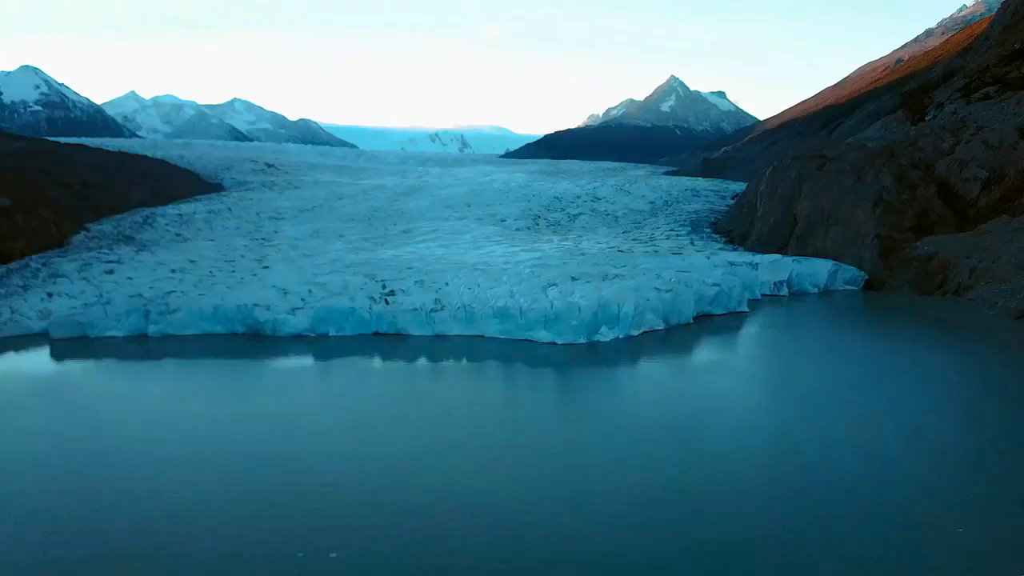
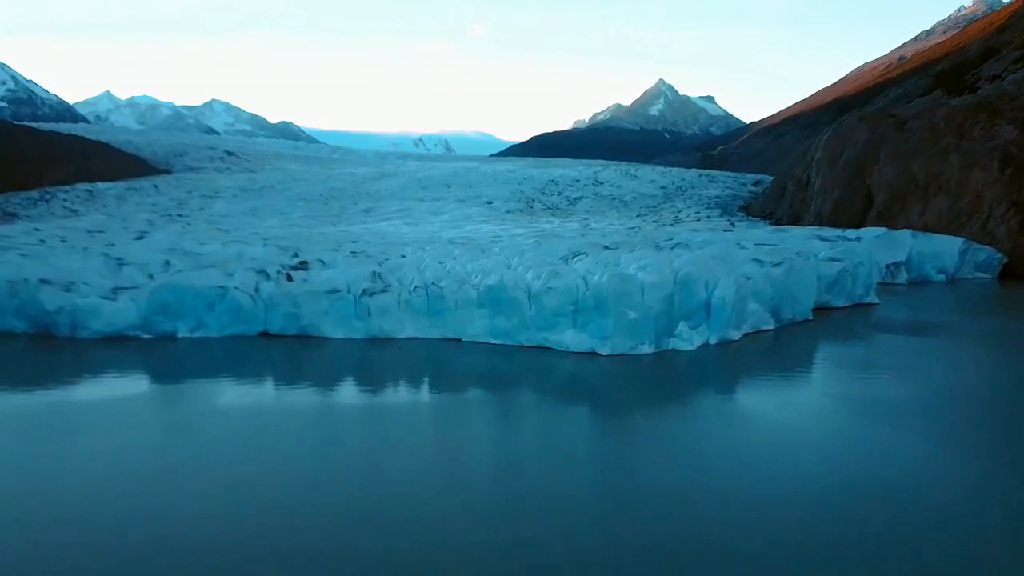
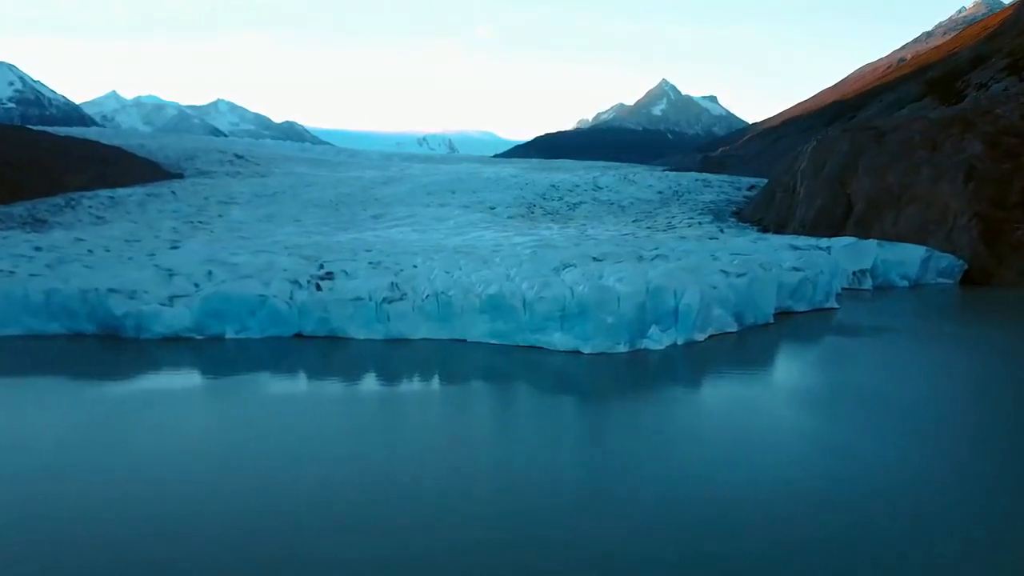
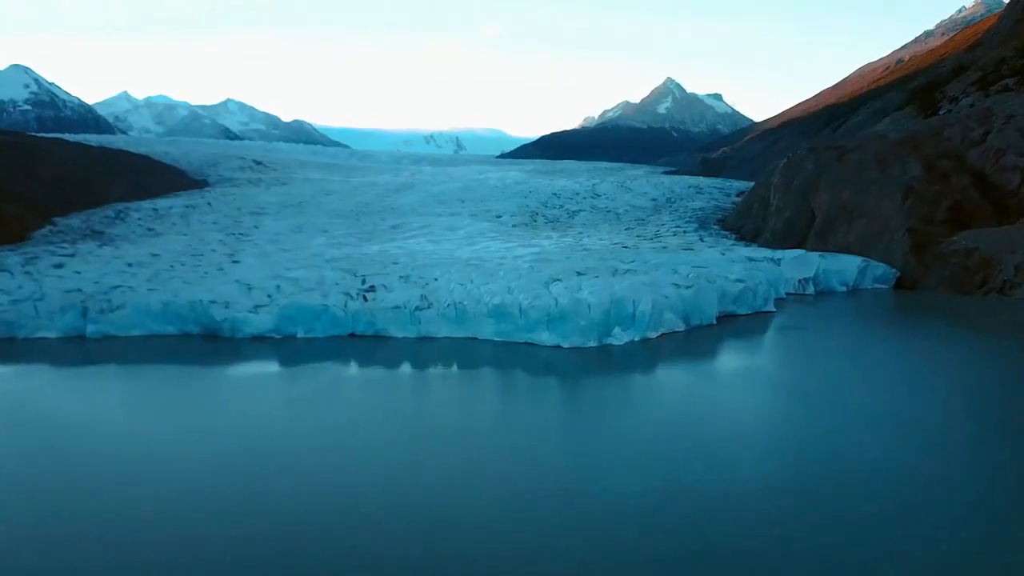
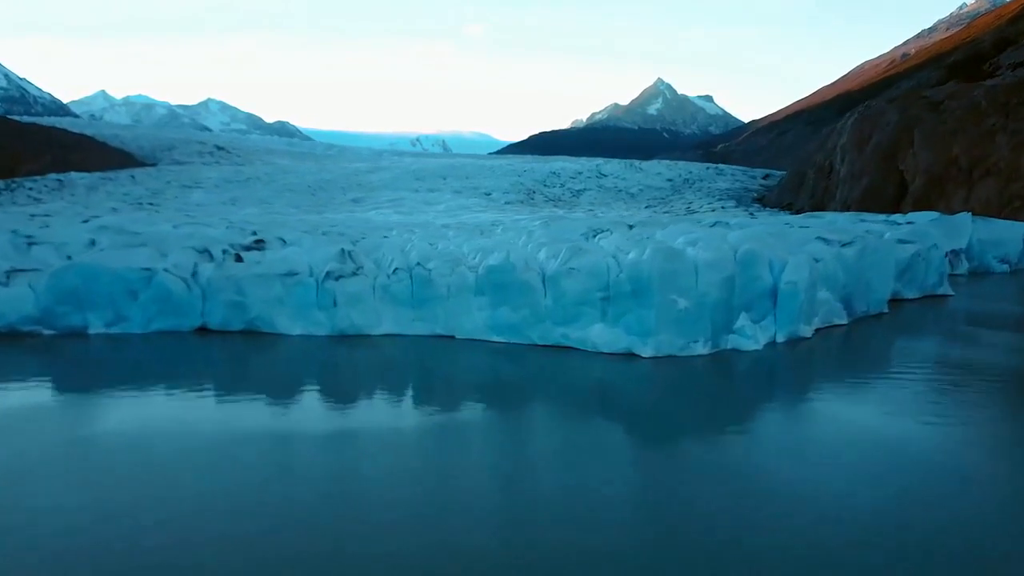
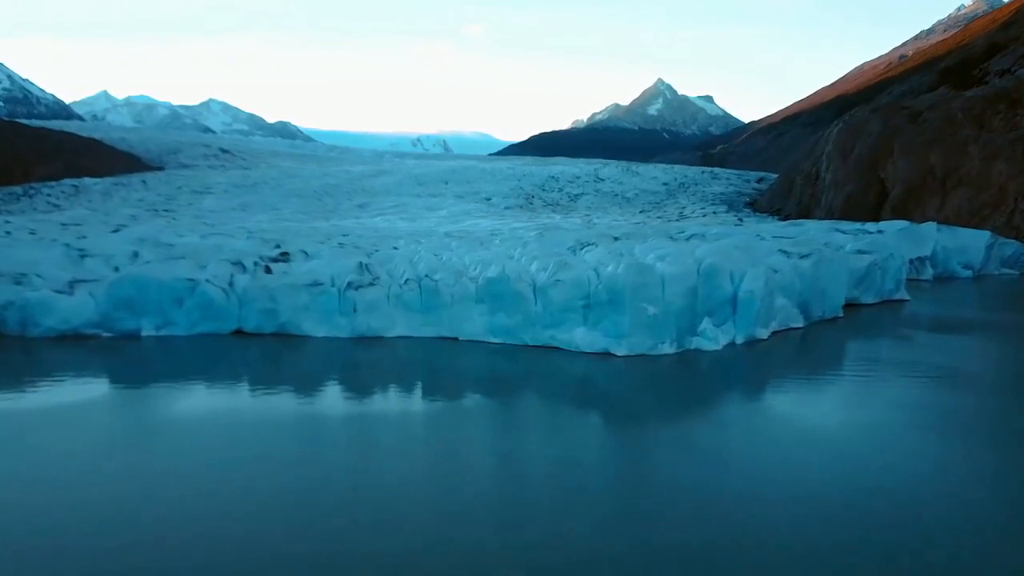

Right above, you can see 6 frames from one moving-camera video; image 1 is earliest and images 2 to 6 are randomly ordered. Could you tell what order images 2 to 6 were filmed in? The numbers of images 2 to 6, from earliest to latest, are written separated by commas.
4, 3, 2, 6, 5
